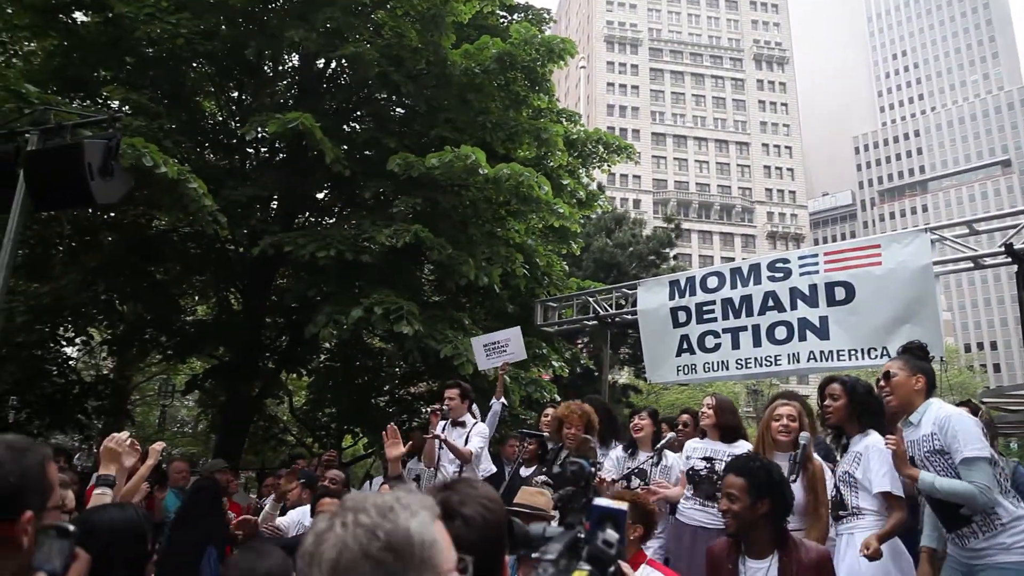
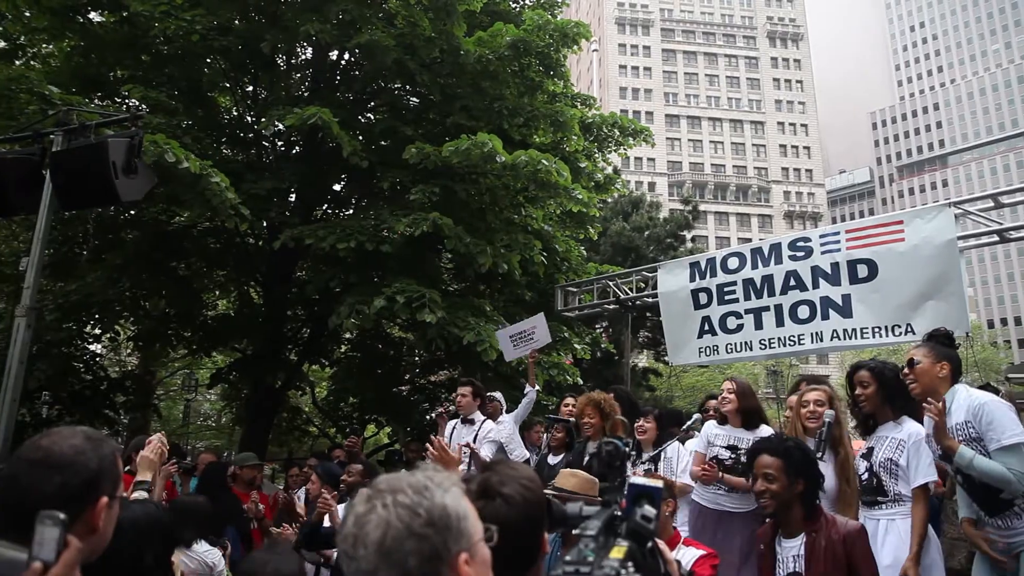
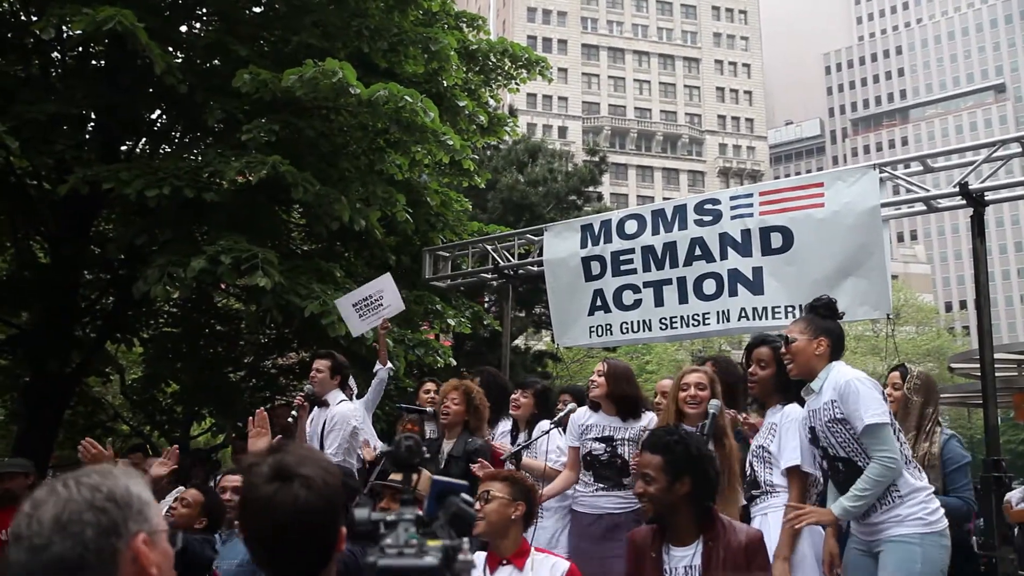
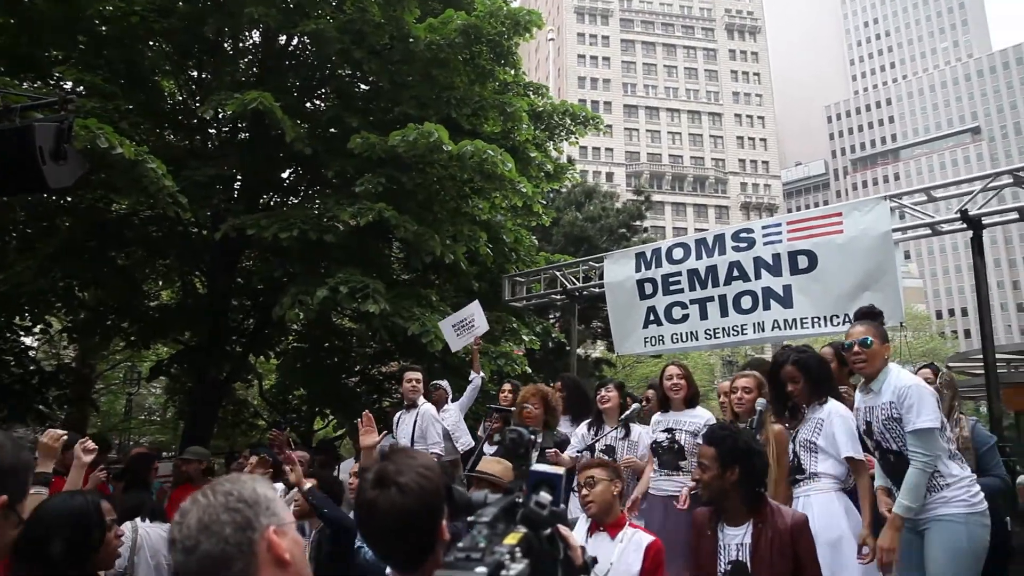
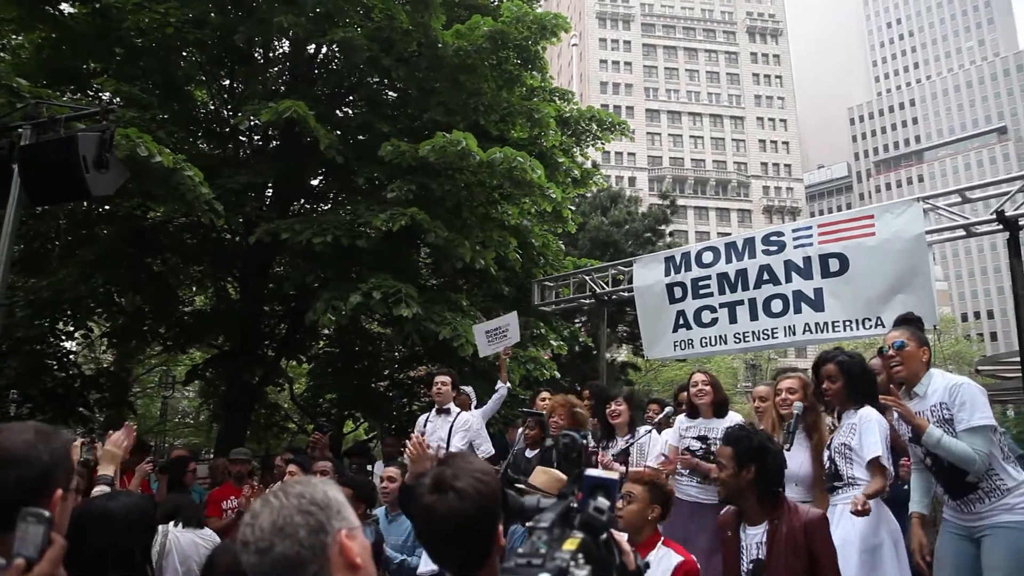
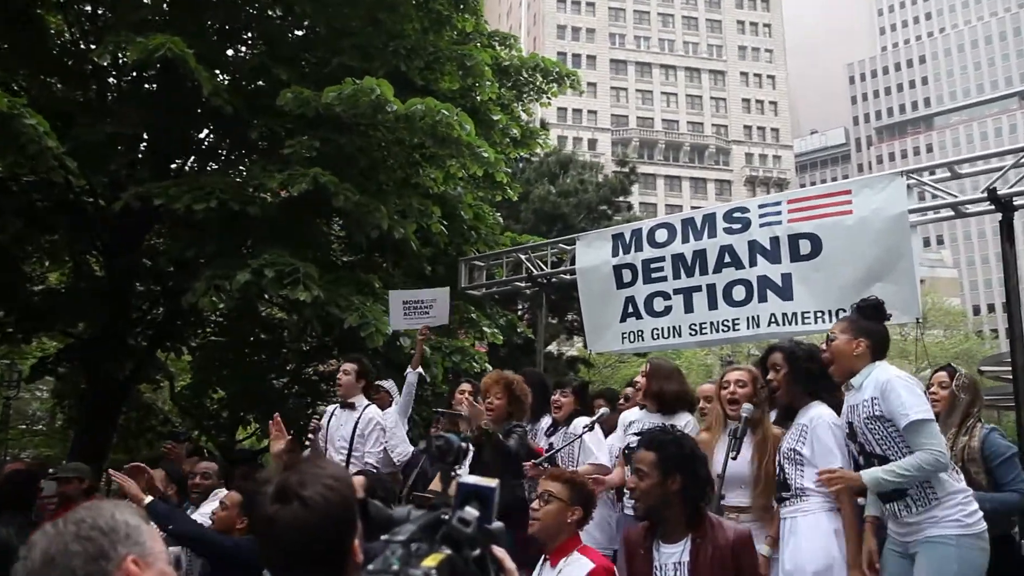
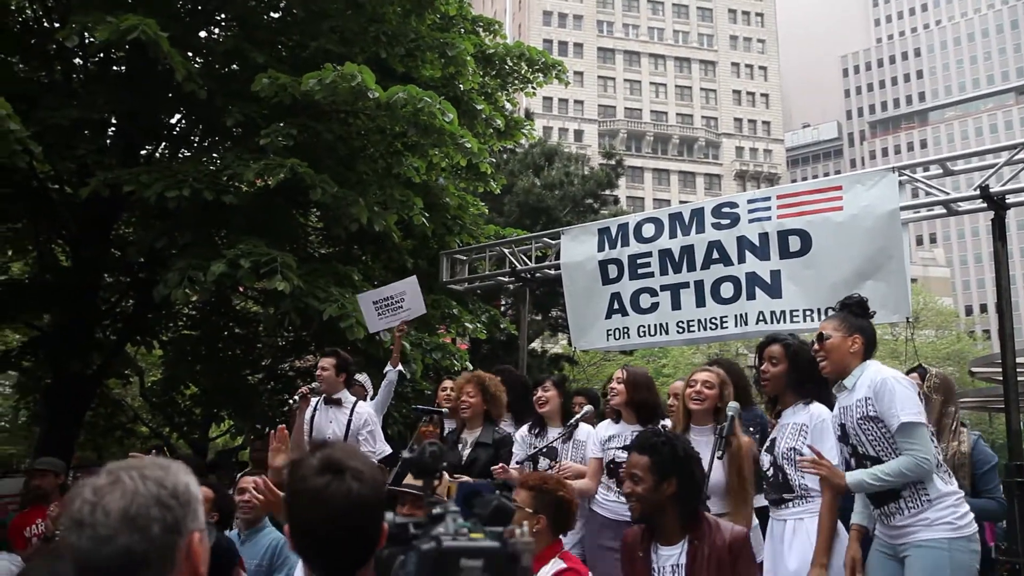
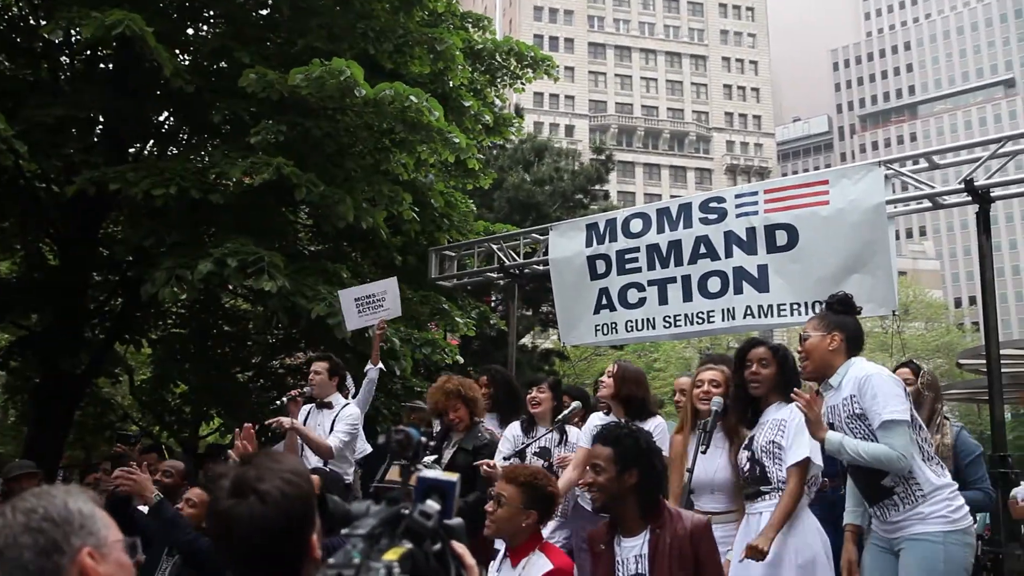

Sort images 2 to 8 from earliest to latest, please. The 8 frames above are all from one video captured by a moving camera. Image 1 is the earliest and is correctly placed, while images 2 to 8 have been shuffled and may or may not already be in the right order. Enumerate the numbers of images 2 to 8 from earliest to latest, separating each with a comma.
2, 5, 4, 6, 8, 3, 7
